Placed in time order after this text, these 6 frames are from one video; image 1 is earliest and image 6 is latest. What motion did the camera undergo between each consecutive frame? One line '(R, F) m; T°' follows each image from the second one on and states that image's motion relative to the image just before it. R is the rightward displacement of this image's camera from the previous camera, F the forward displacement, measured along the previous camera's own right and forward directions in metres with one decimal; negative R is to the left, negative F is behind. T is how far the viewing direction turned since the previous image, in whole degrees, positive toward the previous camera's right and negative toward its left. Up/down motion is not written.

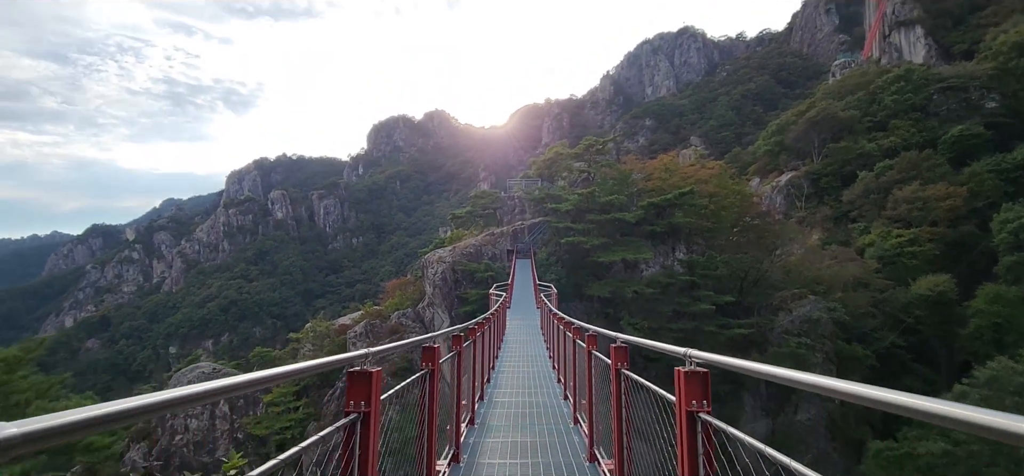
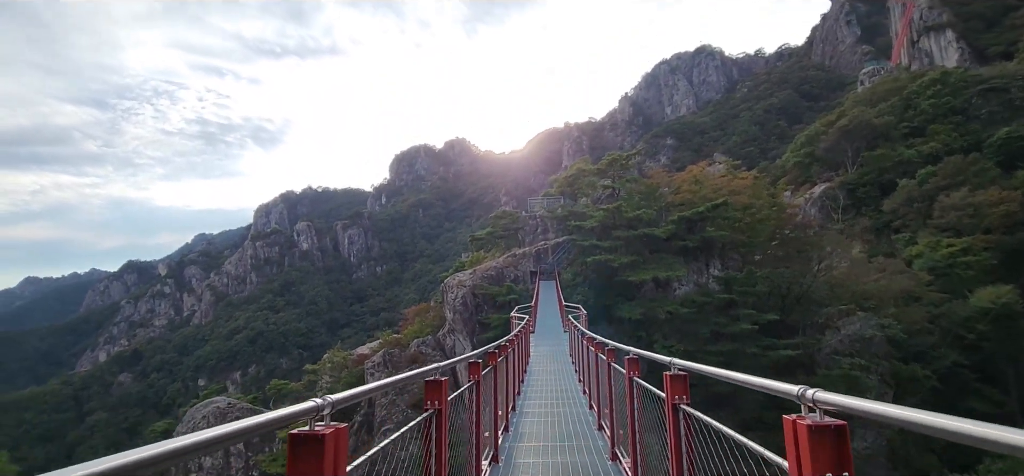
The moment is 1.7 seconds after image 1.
(0.0, +0.6) m; -2°
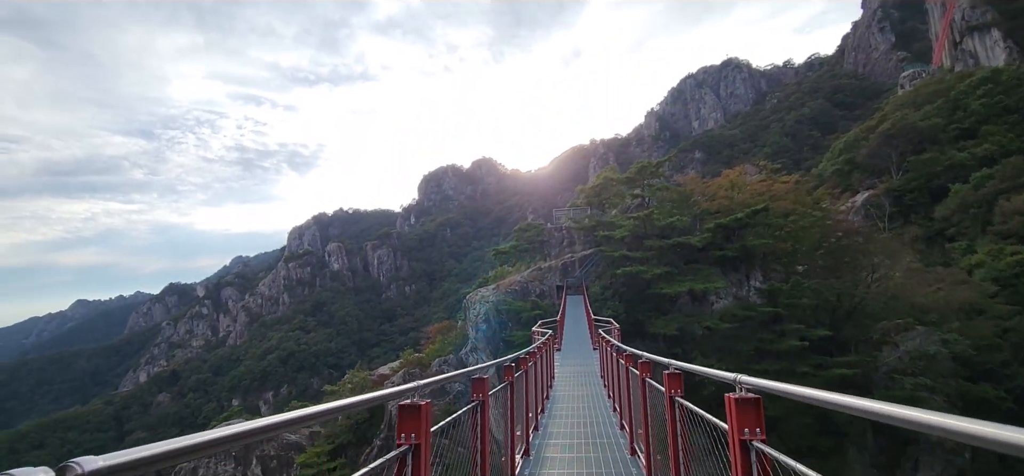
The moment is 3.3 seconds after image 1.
(+0.1, +0.6) m; -3°
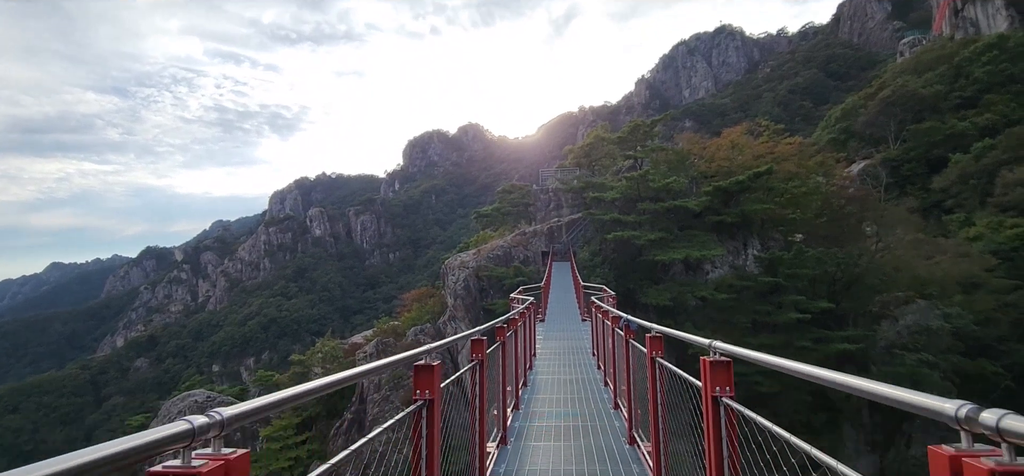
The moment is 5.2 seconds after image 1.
(+0.1, +0.9) m; +2°
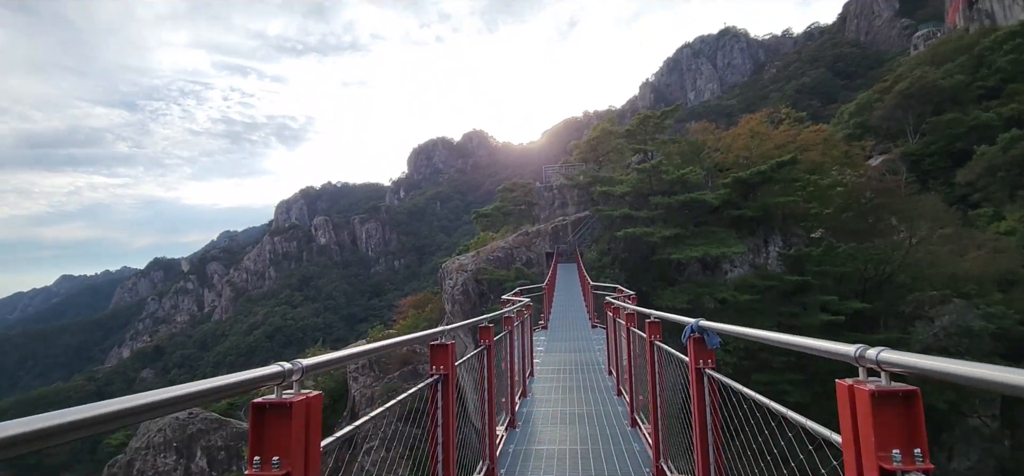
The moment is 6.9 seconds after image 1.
(+0.1, +0.8) m; -1°
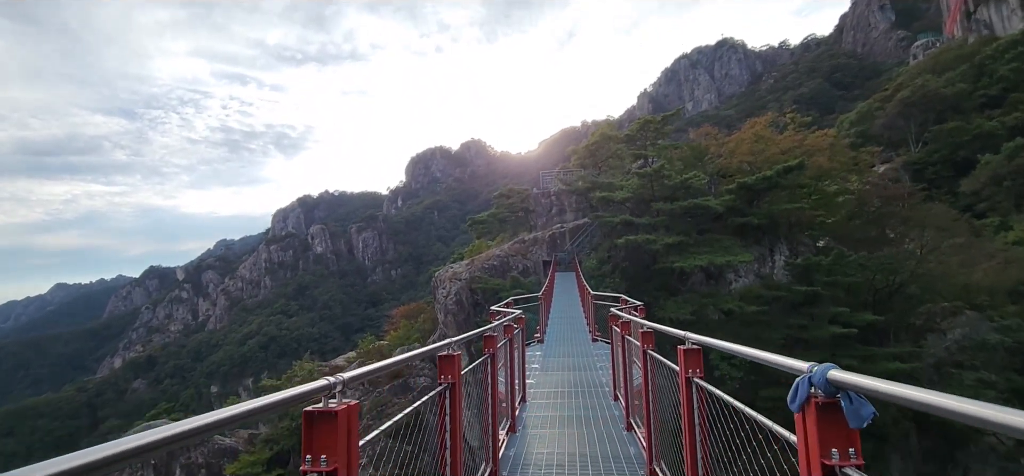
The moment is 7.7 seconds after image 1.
(0.0, +0.4) m; 0°
